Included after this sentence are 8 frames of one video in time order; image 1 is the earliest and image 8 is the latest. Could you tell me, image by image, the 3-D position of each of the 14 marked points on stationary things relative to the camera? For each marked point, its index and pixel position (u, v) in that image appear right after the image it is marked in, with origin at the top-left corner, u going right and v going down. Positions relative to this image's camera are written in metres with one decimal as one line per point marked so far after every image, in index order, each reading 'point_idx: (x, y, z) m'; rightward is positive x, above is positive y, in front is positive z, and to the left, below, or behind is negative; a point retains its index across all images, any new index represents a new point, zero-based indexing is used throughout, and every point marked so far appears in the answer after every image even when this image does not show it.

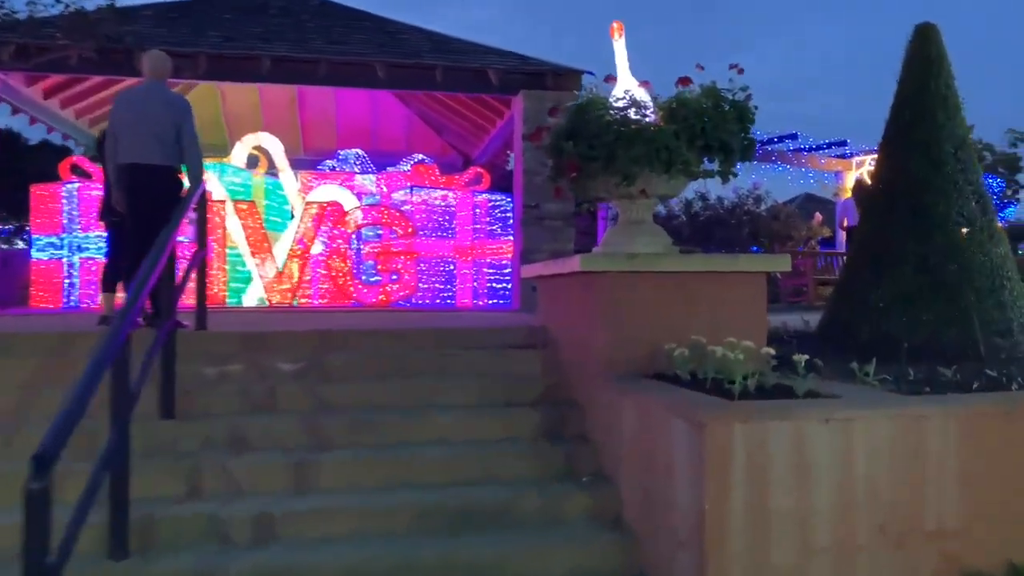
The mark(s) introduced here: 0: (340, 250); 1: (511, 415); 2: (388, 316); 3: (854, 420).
0: (-2.2, +0.5, +10.7) m
1: (0.0, -0.8, +4.8) m
2: (-1.2, -0.3, +8.0) m
3: (+1.4, -0.6, +3.4) m
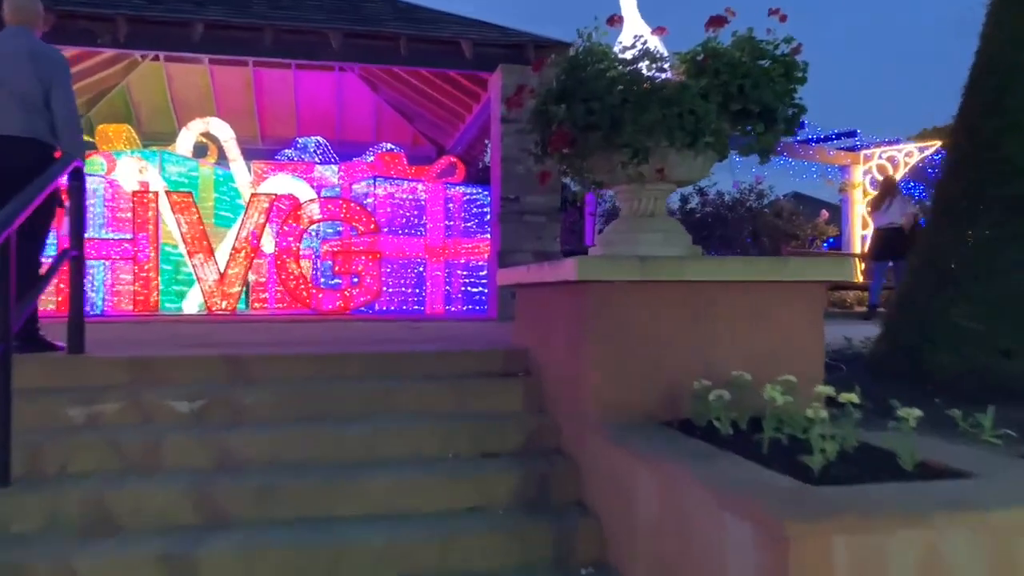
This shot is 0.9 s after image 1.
0: (-2.5, +0.4, +9.3) m
1: (-0.1, -0.8, +3.5) m
2: (-1.4, -0.4, +6.7) m
3: (+1.3, -0.6, +2.2) m
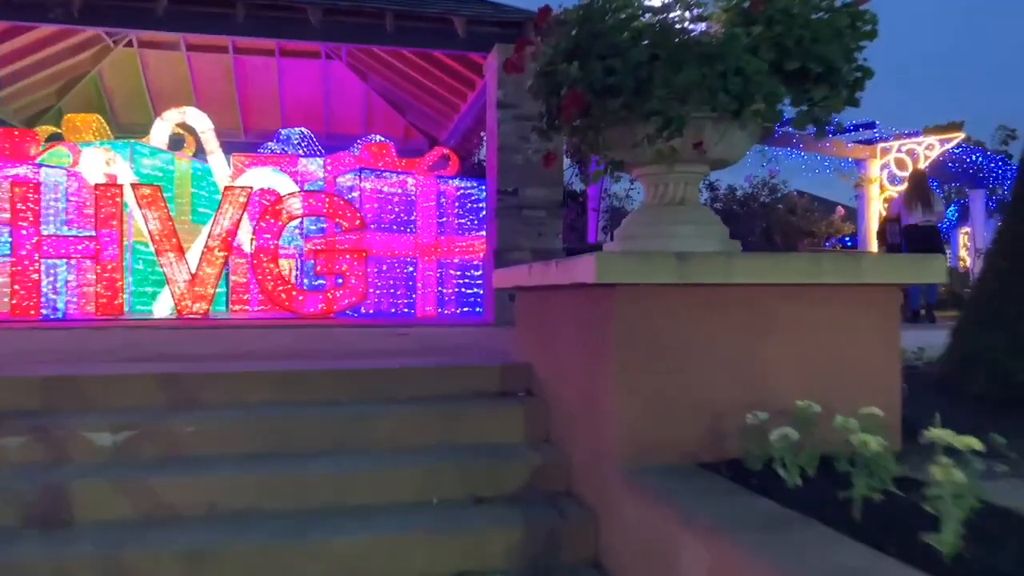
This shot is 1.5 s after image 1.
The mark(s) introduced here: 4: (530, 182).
0: (-2.5, +0.4, +8.6) m
1: (-0.1, -0.8, +2.8) m
2: (-1.4, -0.4, +6.0) m
3: (+1.3, -0.6, +1.4) m
4: (+0.2, +1.0, +7.6) m
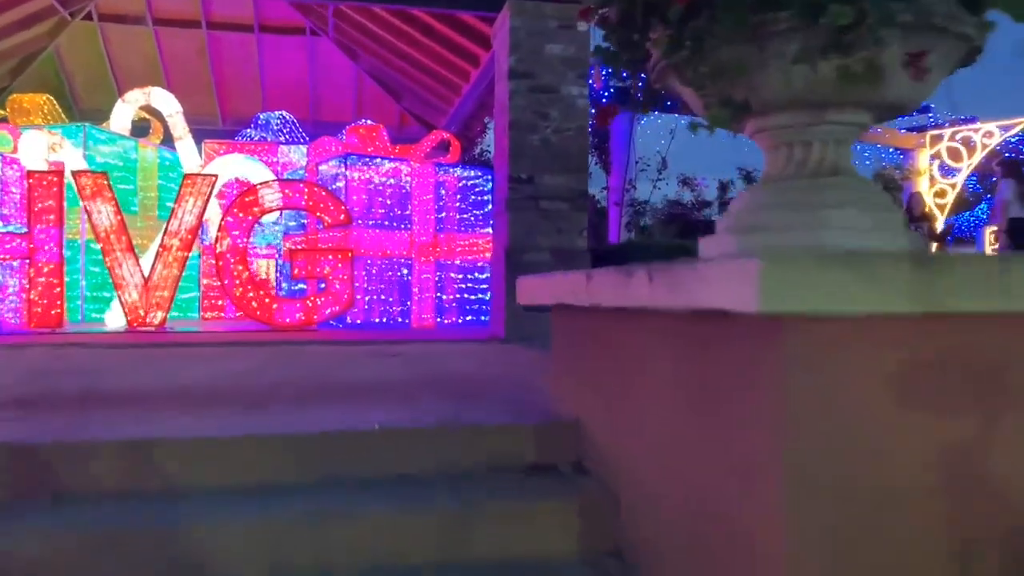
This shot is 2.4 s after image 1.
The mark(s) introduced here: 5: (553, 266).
0: (-2.4, +0.4, +7.3) m
1: (0.0, -0.9, +1.5) m
2: (-1.3, -0.4, +4.7) m
3: (+1.5, -0.7, +0.1) m
4: (+0.3, +0.9, +6.3) m
5: (+0.3, +0.2, +6.3) m
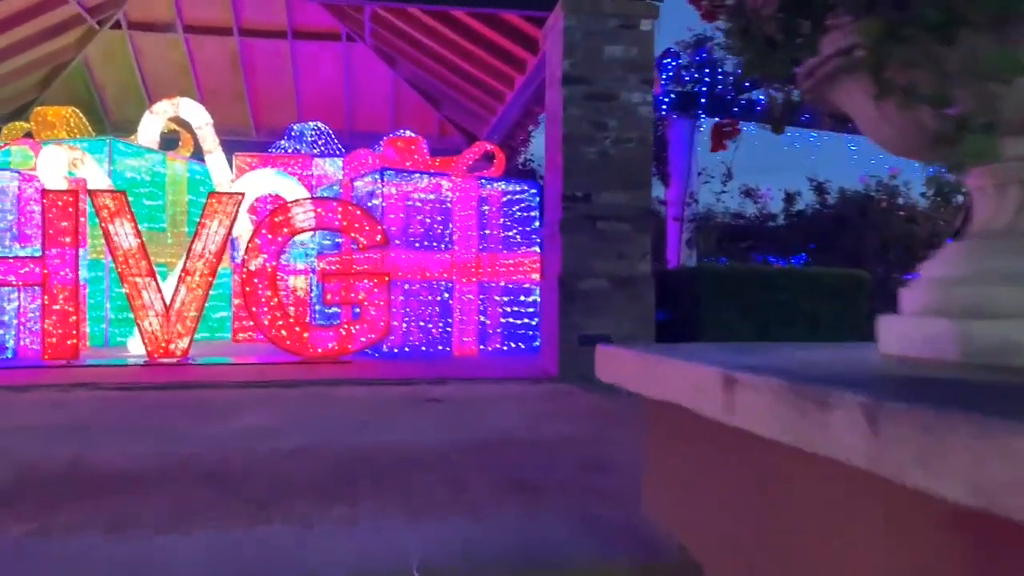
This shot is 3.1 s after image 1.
0: (-2.0, +0.1, +6.7) m
1: (+0.1, -1.1, +0.8) m
2: (-1.0, -0.6, +4.0) m
3: (+1.5, -0.9, -0.6) m
4: (+0.7, +0.7, +5.6) m
5: (+0.7, 0.0, +5.6) m
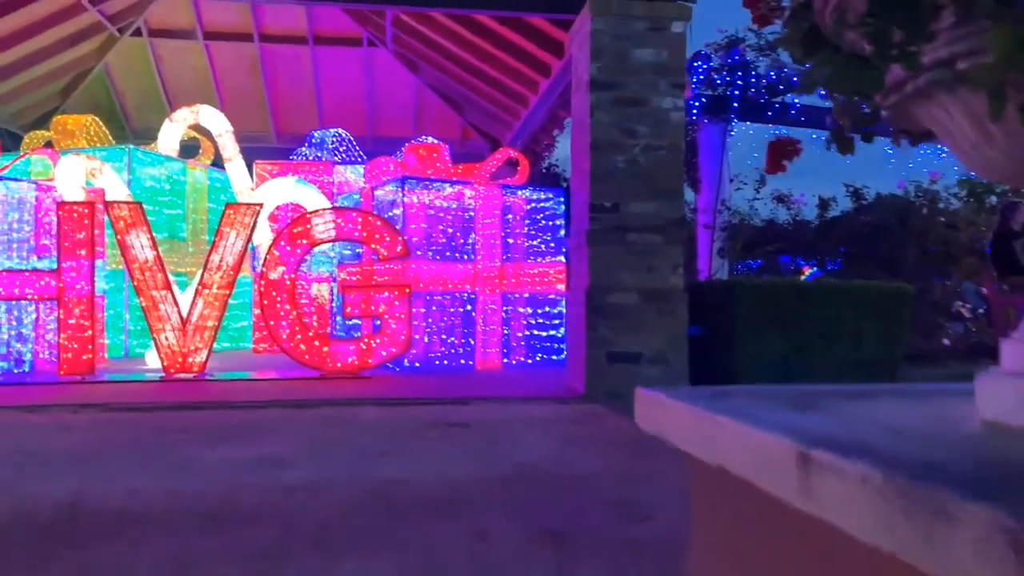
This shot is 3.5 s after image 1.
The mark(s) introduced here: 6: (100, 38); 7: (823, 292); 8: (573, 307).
0: (-1.8, 0.0, +6.5) m
1: (+0.2, -1.2, +0.6) m
2: (-0.8, -0.7, +3.8) m
3: (+1.5, -1.0, -0.9) m
4: (+0.8, +0.6, +5.4) m
5: (+0.9, -0.1, +5.3) m
6: (-5.1, +3.1, +10.0) m
7: (+2.1, 0.0, +5.4) m
8: (+0.4, -0.1, +5.7) m
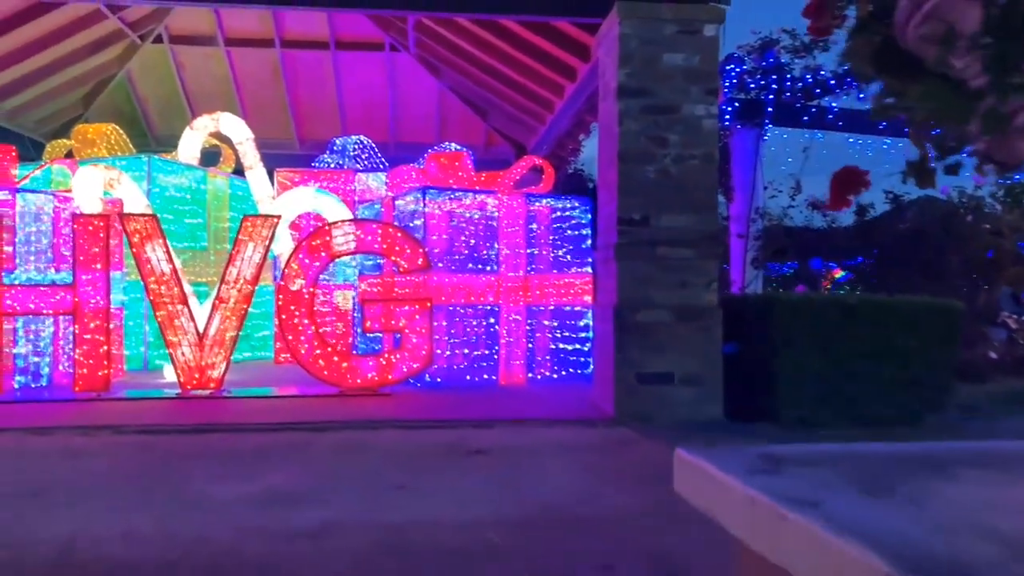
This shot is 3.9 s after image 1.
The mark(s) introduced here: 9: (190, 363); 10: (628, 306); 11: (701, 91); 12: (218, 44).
0: (-1.6, -0.1, +6.4) m
1: (+0.2, -1.3, +0.4) m
2: (-0.7, -0.8, +3.6) m
3: (+1.5, -1.1, -1.2) m
4: (+1.0, +0.5, +5.1) m
5: (+1.0, -0.2, +5.1) m
6: (-4.8, +3.0, +10.0) m
7: (+2.2, -0.1, +5.1) m
8: (+0.6, -0.2, +5.4) m
9: (-2.5, -0.6, +6.3) m
10: (+0.7, -0.1, +5.1) m
11: (+1.2, +1.2, +5.2) m
12: (-3.6, +3.0, +10.0) m
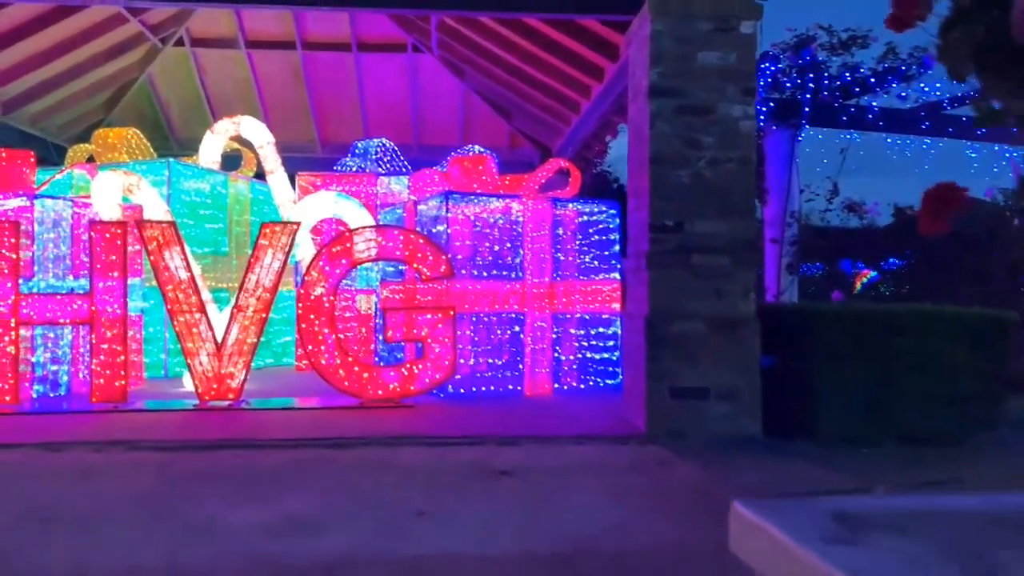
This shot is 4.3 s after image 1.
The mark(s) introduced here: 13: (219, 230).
0: (-1.4, -0.1, +6.2) m
1: (+0.2, -1.3, +0.2) m
2: (-0.6, -0.9, +3.4) m
3: (+1.5, -1.1, -1.4) m
4: (+1.1, +0.5, +4.9) m
5: (+1.2, -0.3, +4.8) m
6: (-4.5, +2.9, +9.9) m
7: (+2.4, -0.2, +4.9) m
8: (+0.7, -0.3, +5.2) m
9: (-2.3, -0.6, +6.1) m
10: (+0.9, -0.2, +4.8) m
11: (+1.4, +1.2, +4.9) m
12: (-3.3, +2.9, +9.9) m
13: (-3.3, +0.6, +9.1) m
